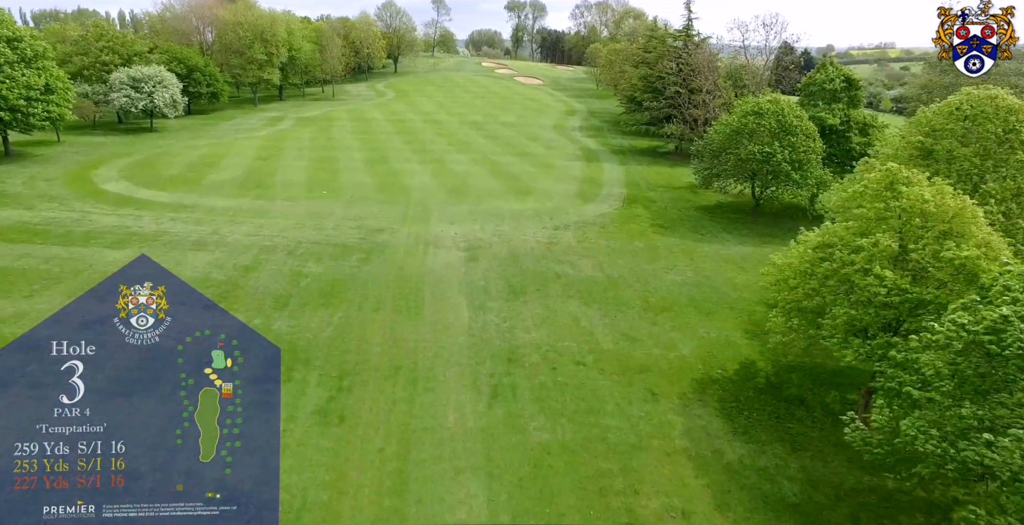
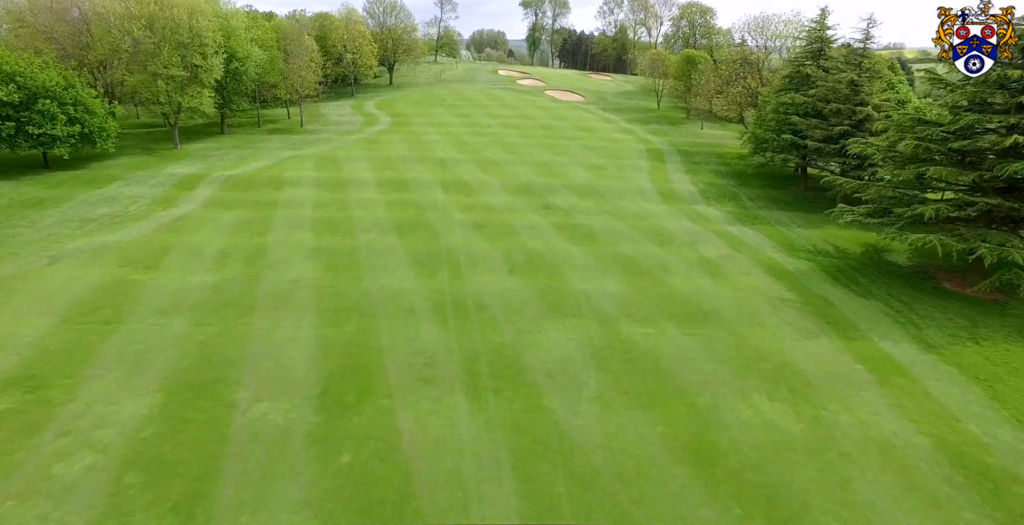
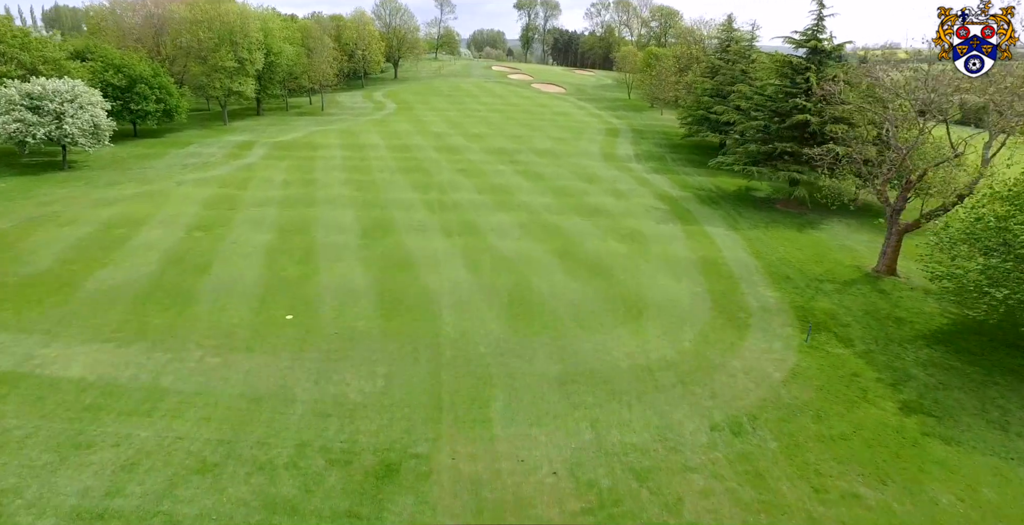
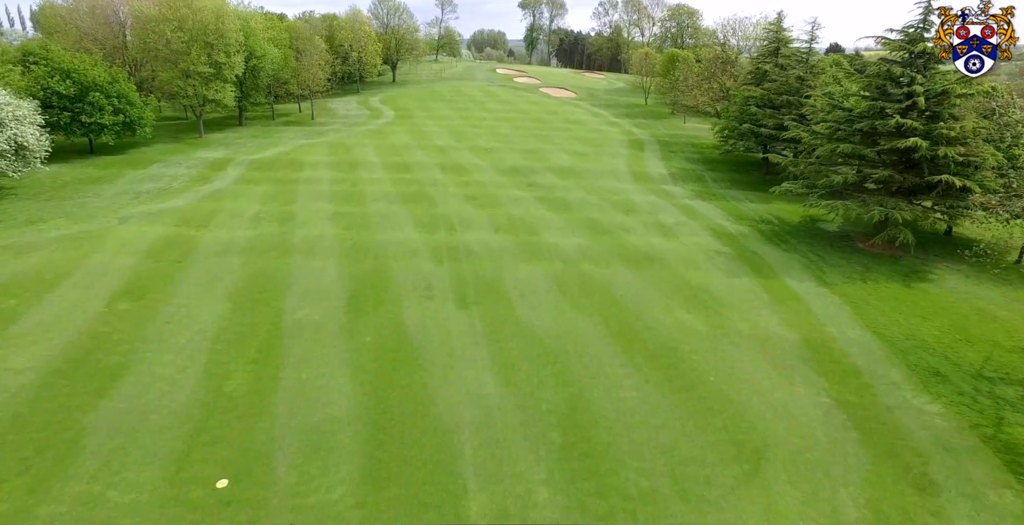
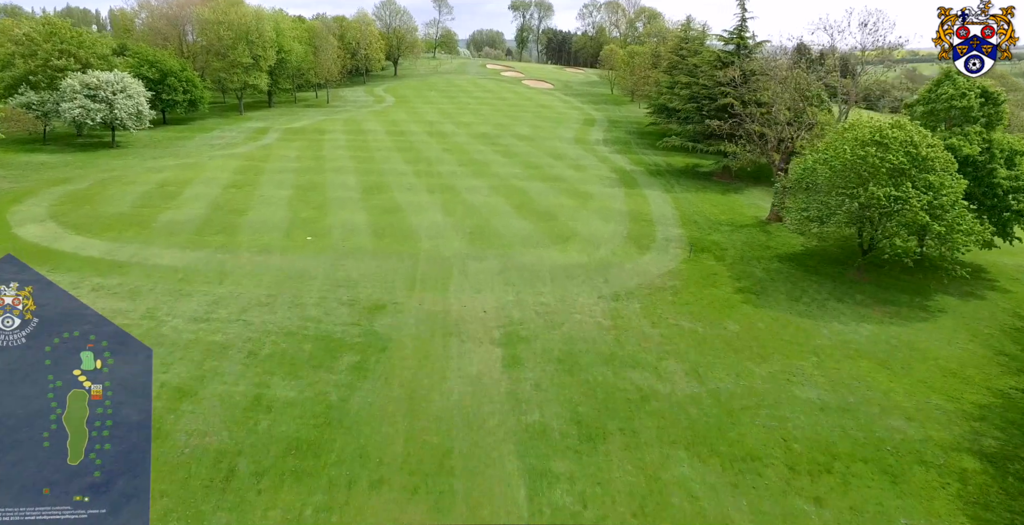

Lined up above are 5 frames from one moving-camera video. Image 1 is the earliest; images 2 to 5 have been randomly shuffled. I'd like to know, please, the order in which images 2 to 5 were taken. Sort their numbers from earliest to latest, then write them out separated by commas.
5, 3, 4, 2
